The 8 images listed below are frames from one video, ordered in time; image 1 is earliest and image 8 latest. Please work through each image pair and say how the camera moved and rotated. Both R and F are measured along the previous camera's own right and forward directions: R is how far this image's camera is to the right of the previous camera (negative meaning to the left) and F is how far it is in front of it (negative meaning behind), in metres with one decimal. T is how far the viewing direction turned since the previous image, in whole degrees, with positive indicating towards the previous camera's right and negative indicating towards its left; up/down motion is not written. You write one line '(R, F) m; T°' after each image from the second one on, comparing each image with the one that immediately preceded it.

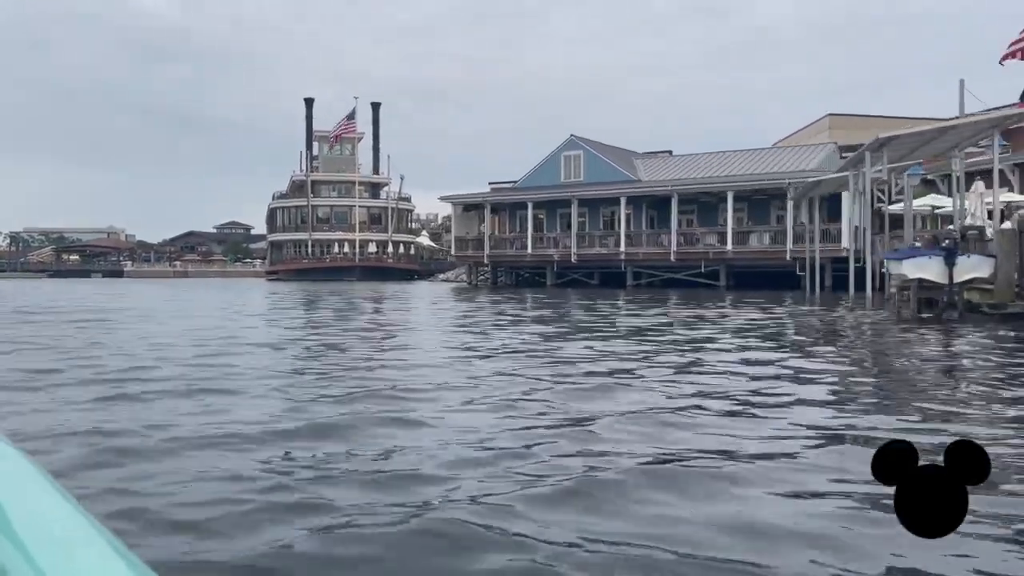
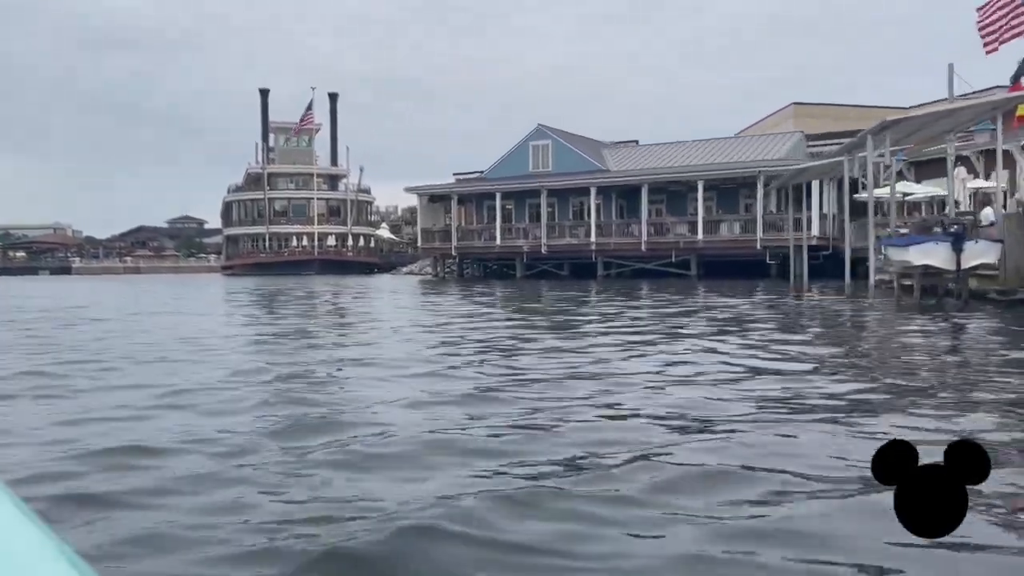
(-0.3, +0.3) m; +3°
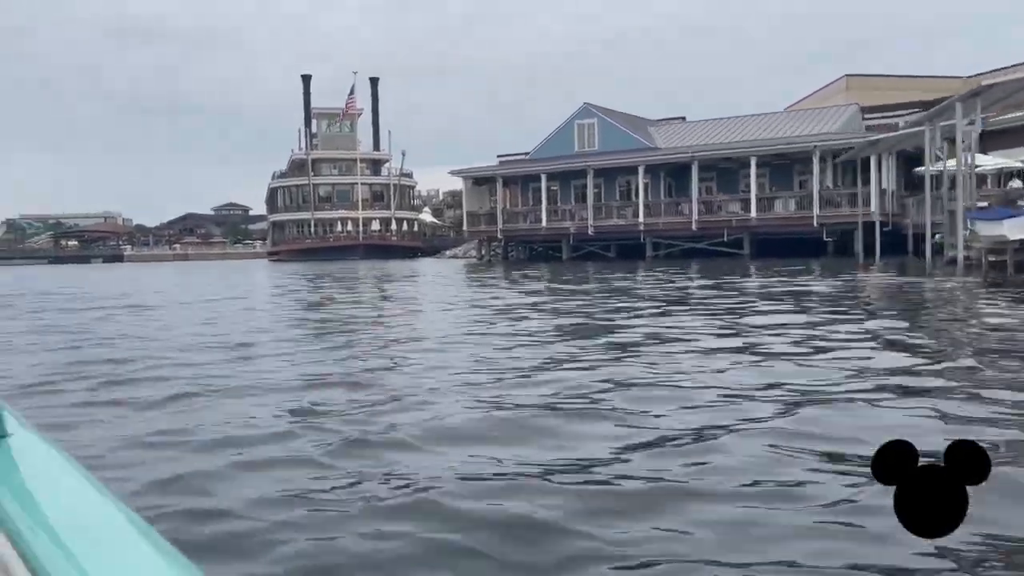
(-0.1, +0.4) m; -3°
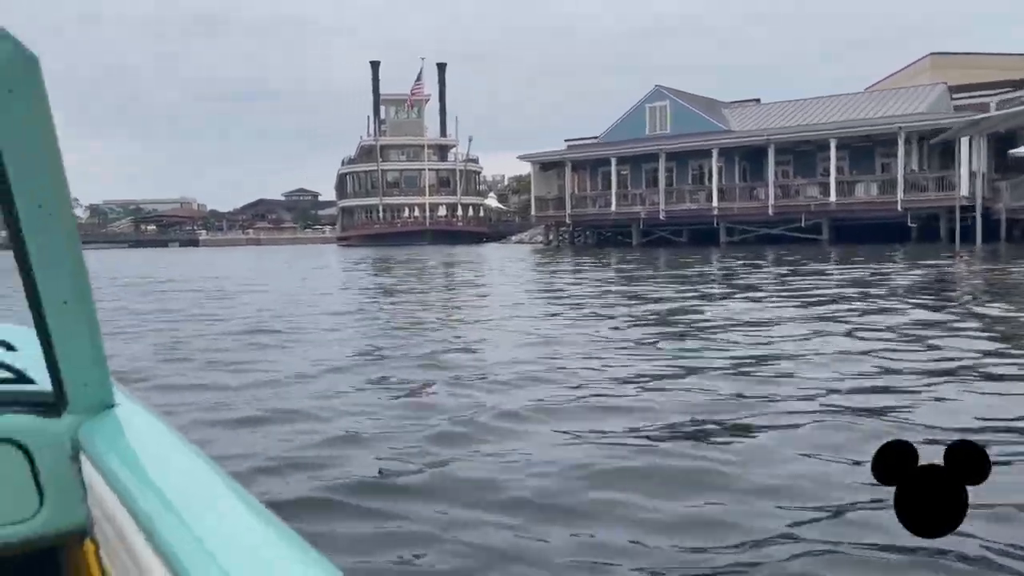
(-0.1, +0.3) m; -4°
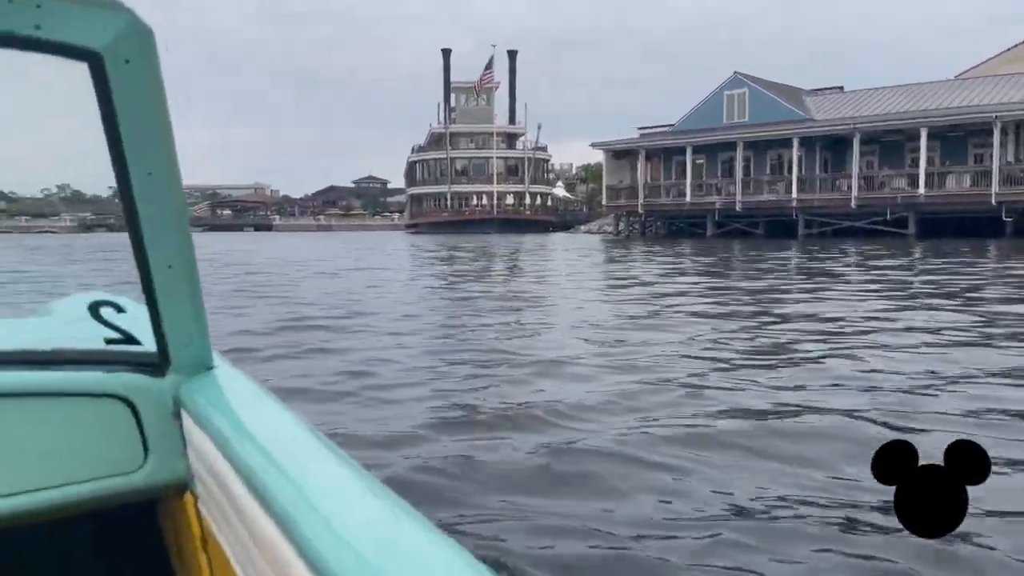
(-0.1, +0.4) m; -4°
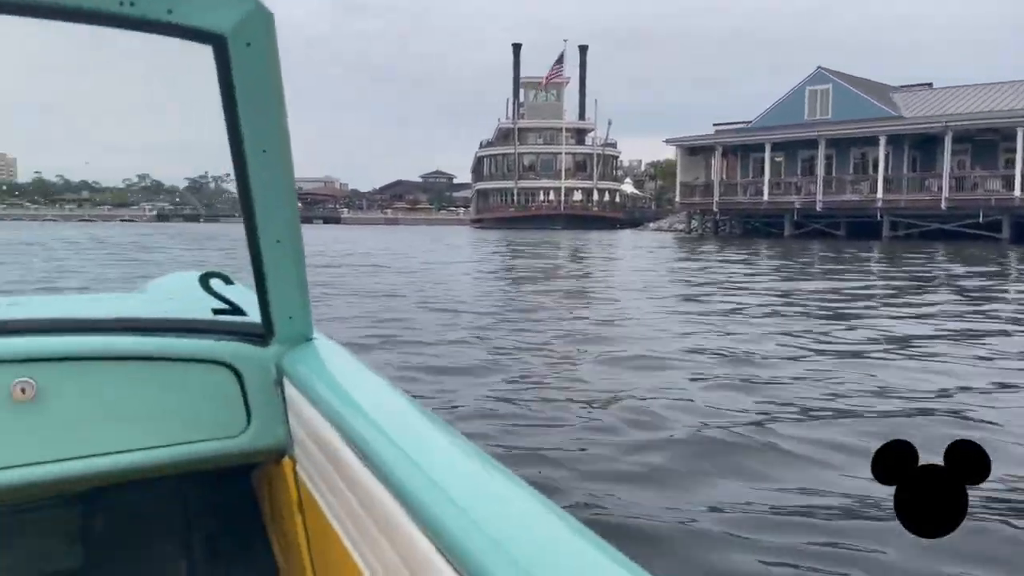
(-0.2, +0.3) m; -4°
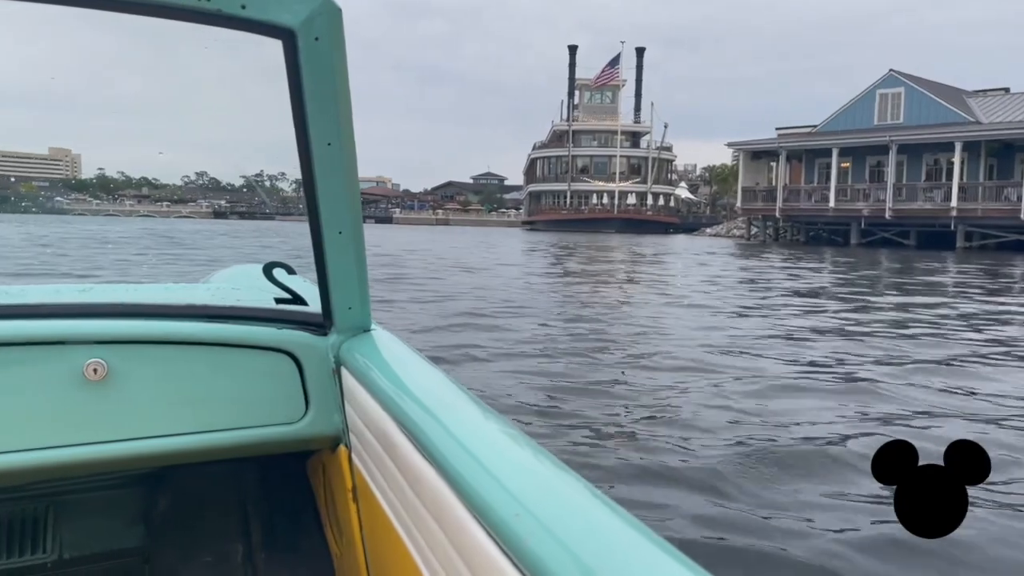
(-0.2, +0.4) m; -3°
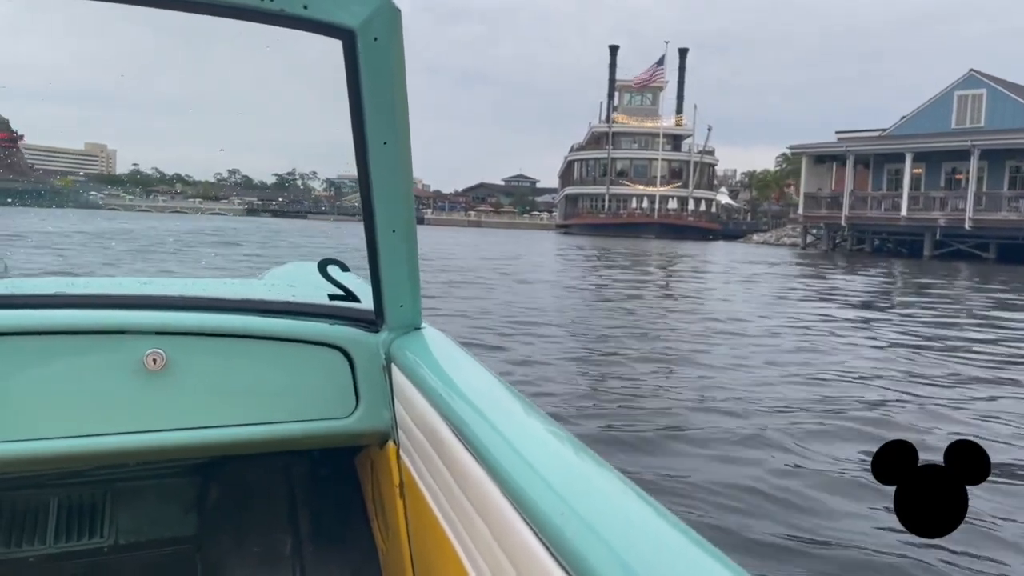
(-0.5, +0.4) m; -2°
